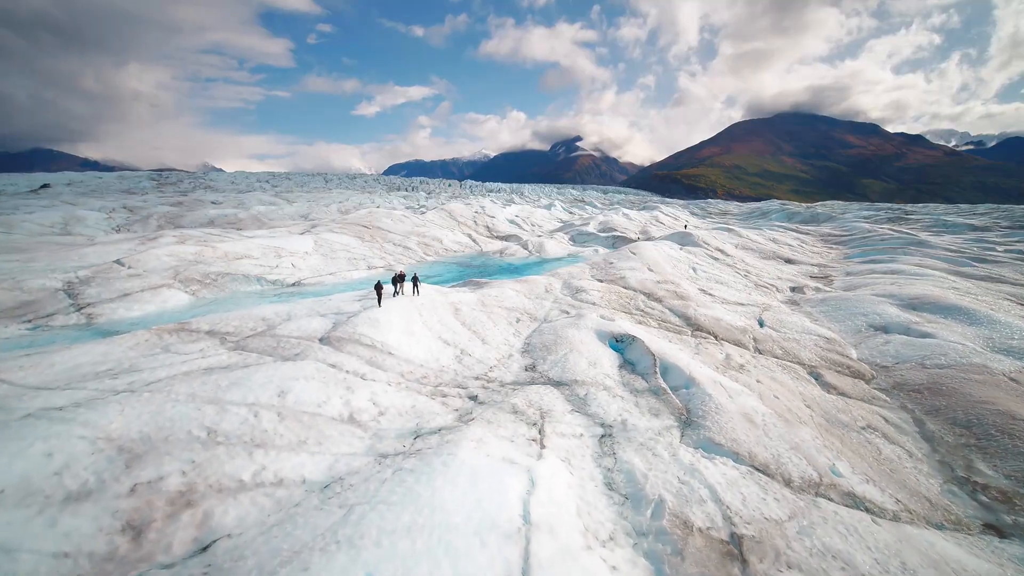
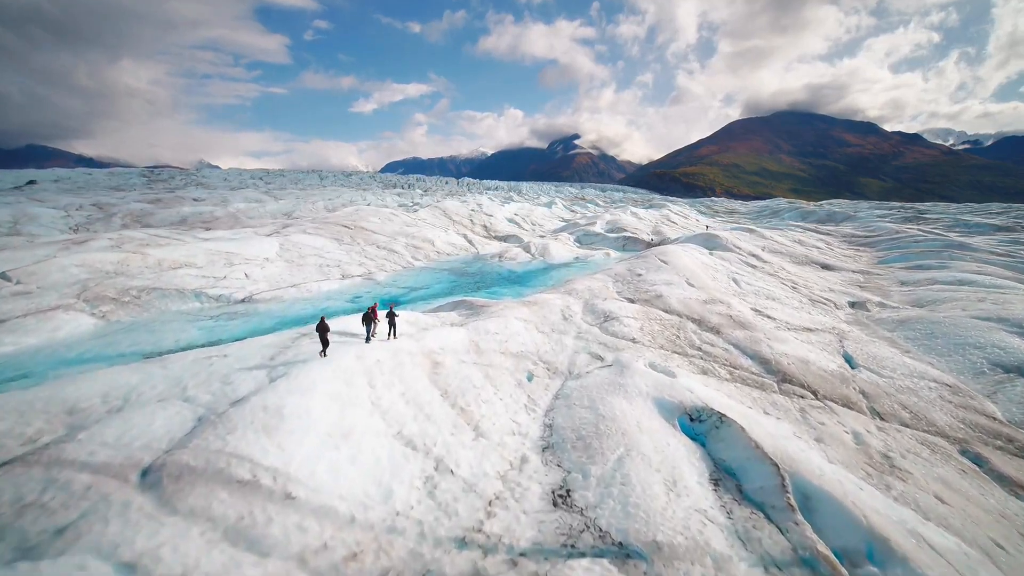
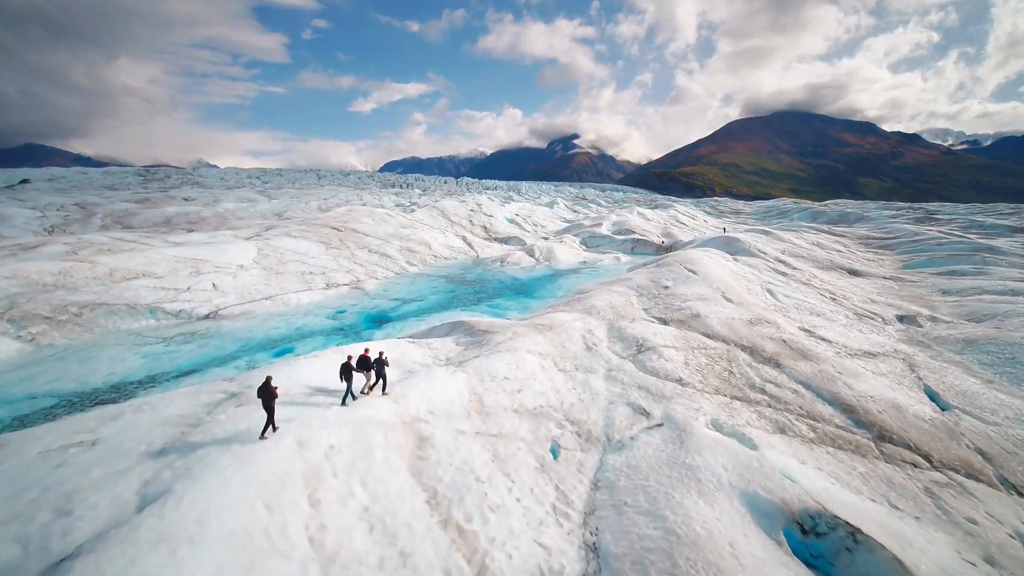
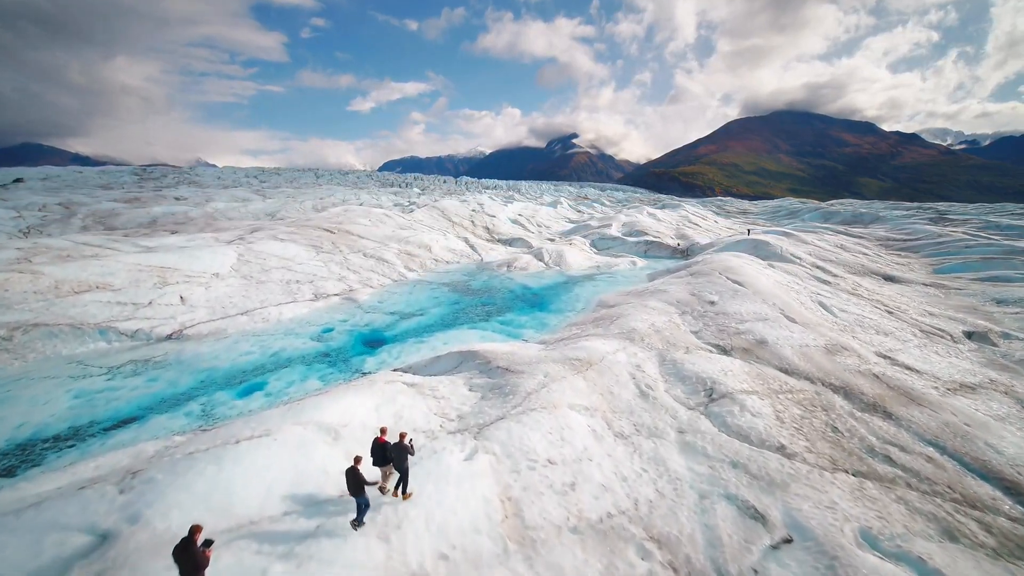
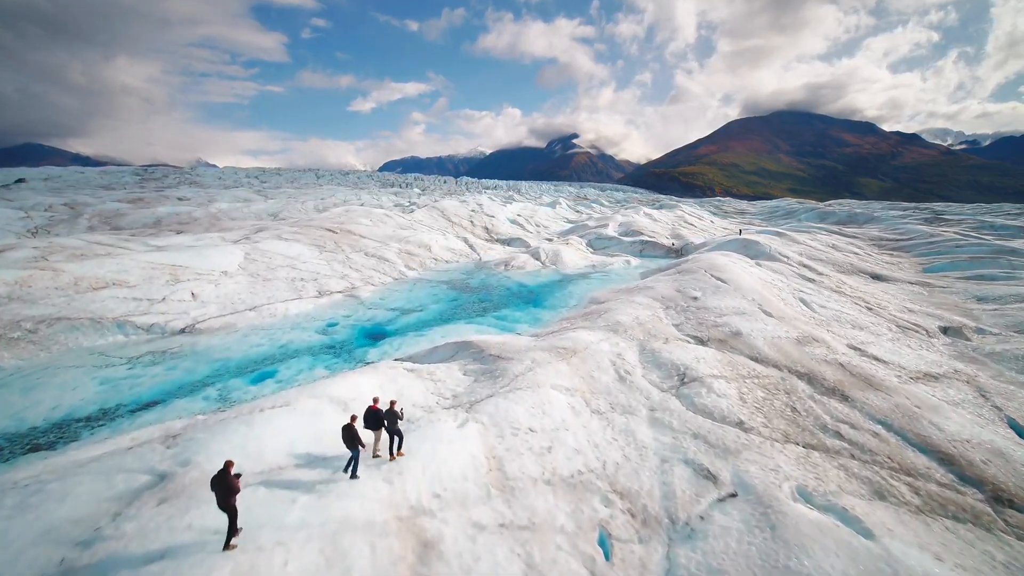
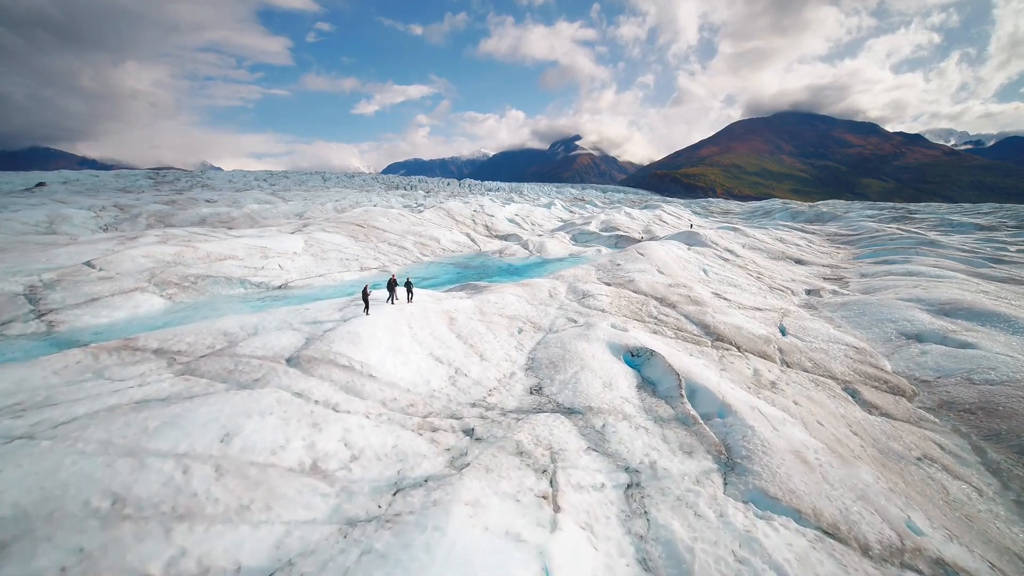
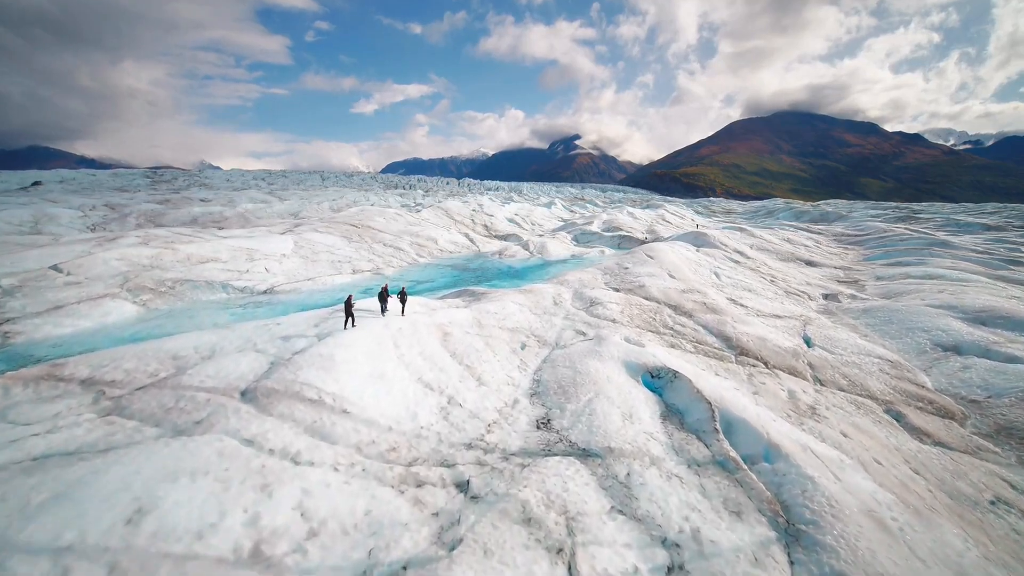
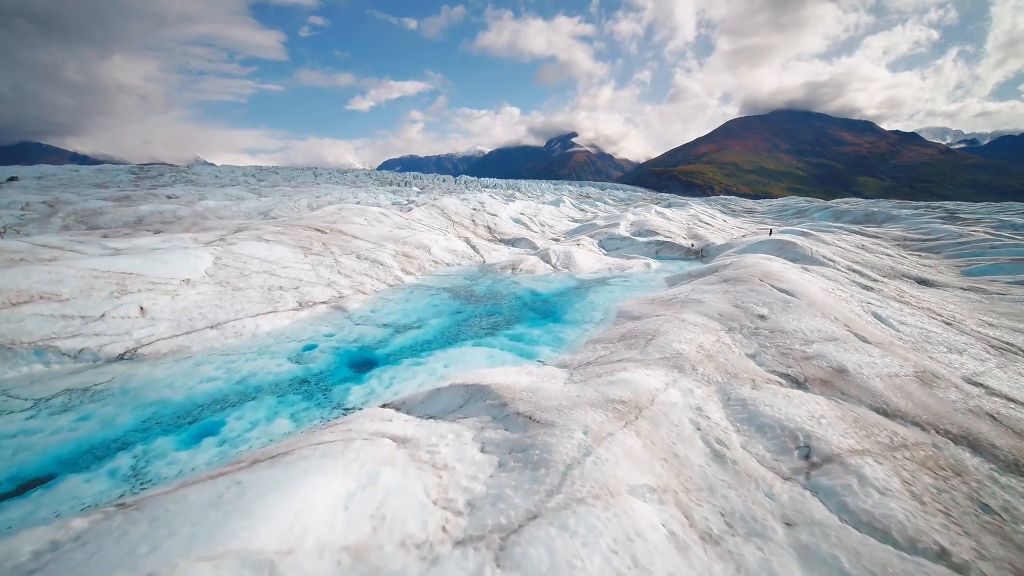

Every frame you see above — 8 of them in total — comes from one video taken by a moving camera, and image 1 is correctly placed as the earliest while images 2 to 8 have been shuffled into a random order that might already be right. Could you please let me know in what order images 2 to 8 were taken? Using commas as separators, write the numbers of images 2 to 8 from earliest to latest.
6, 7, 2, 3, 5, 4, 8
